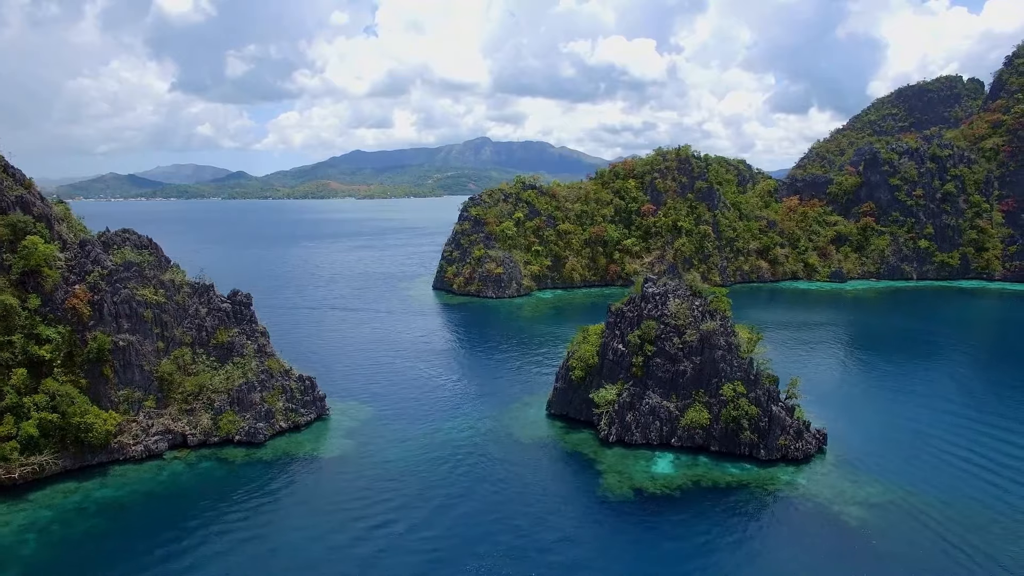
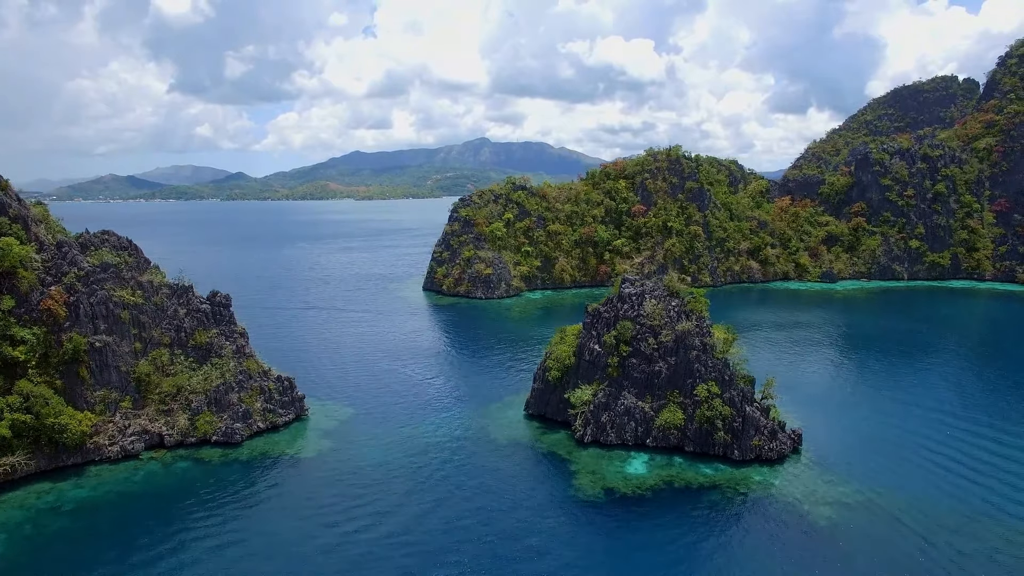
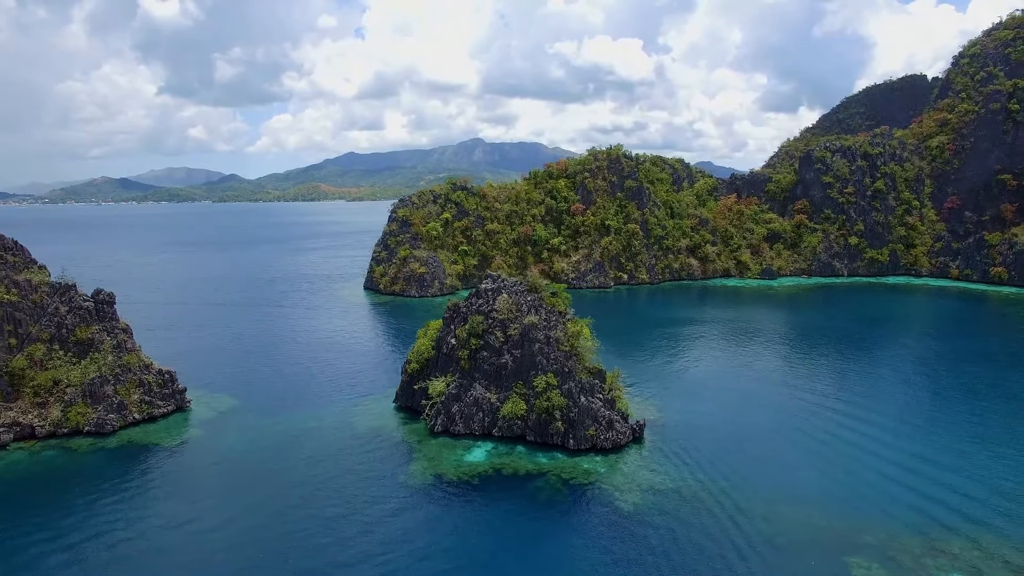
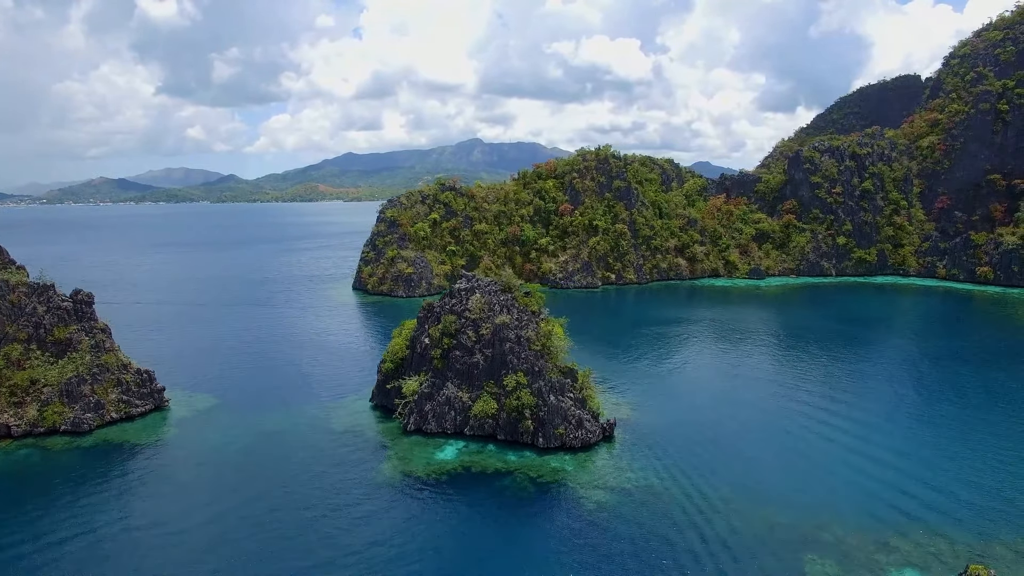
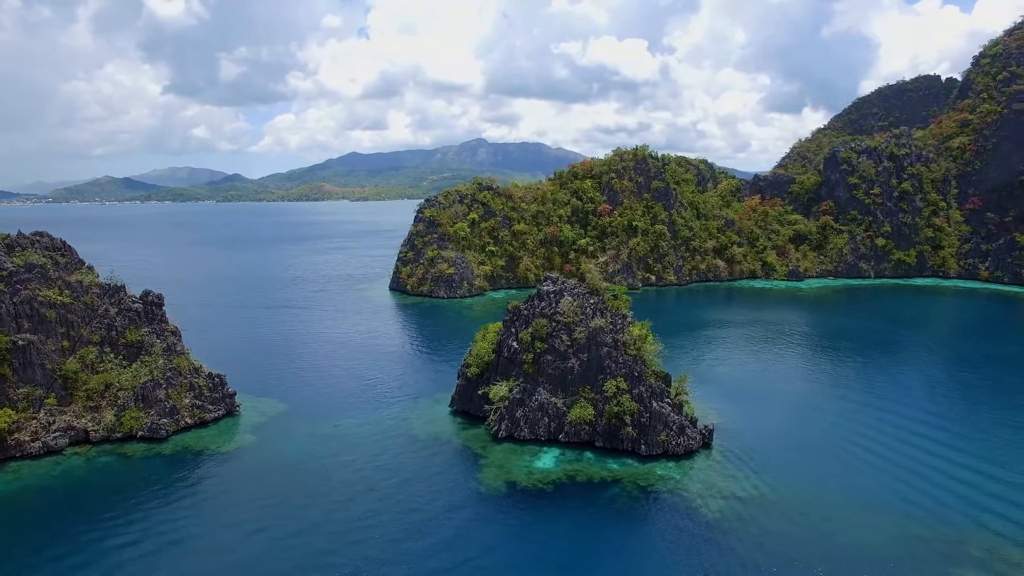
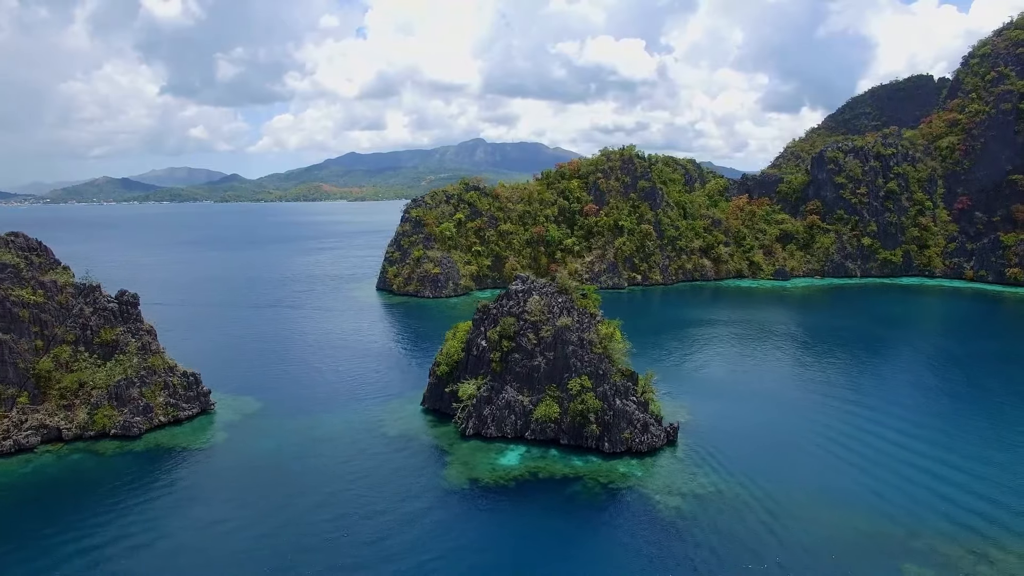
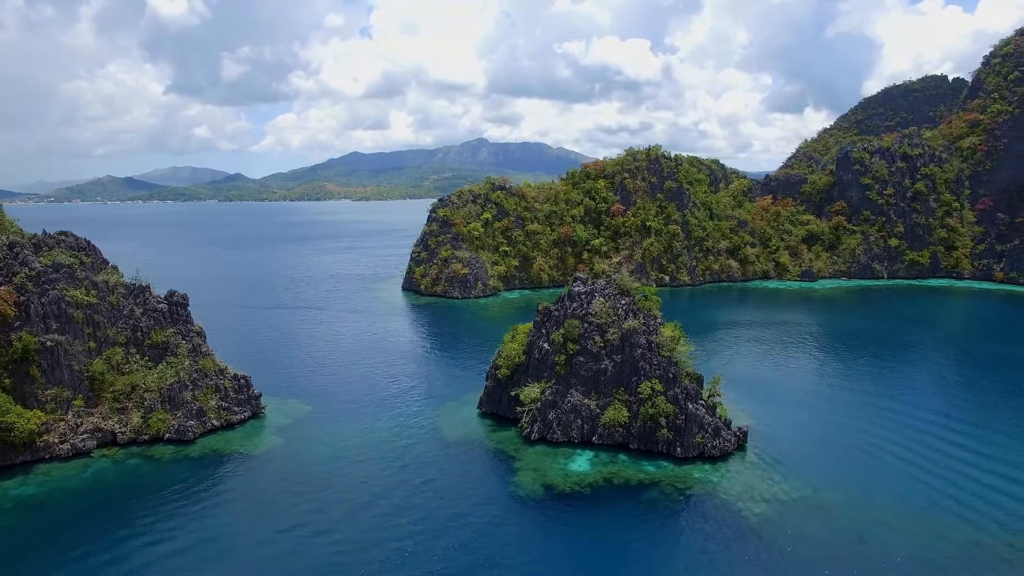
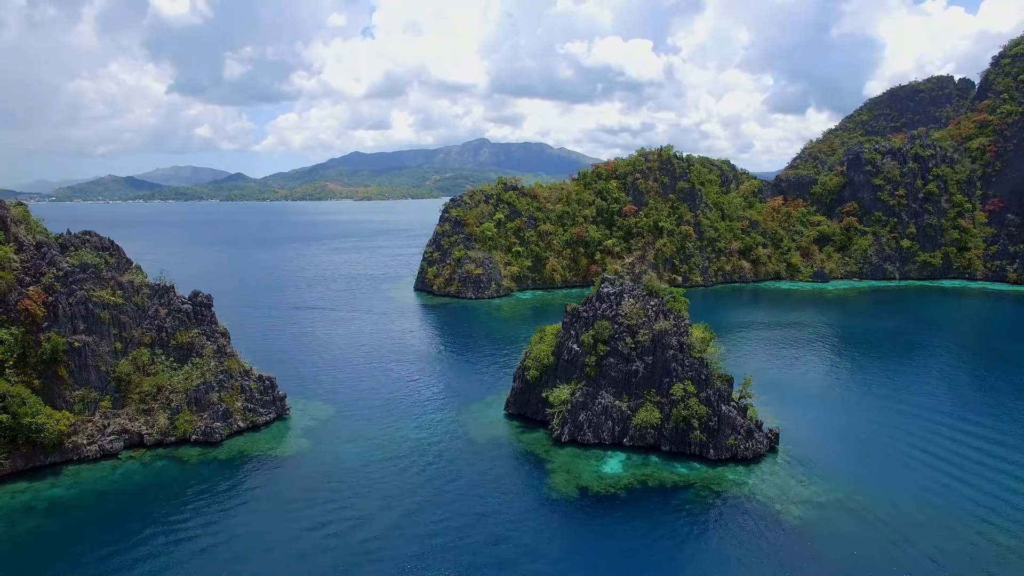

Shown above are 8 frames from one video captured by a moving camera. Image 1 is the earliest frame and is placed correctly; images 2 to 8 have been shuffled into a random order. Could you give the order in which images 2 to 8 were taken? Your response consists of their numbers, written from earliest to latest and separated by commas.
2, 8, 7, 5, 6, 3, 4
